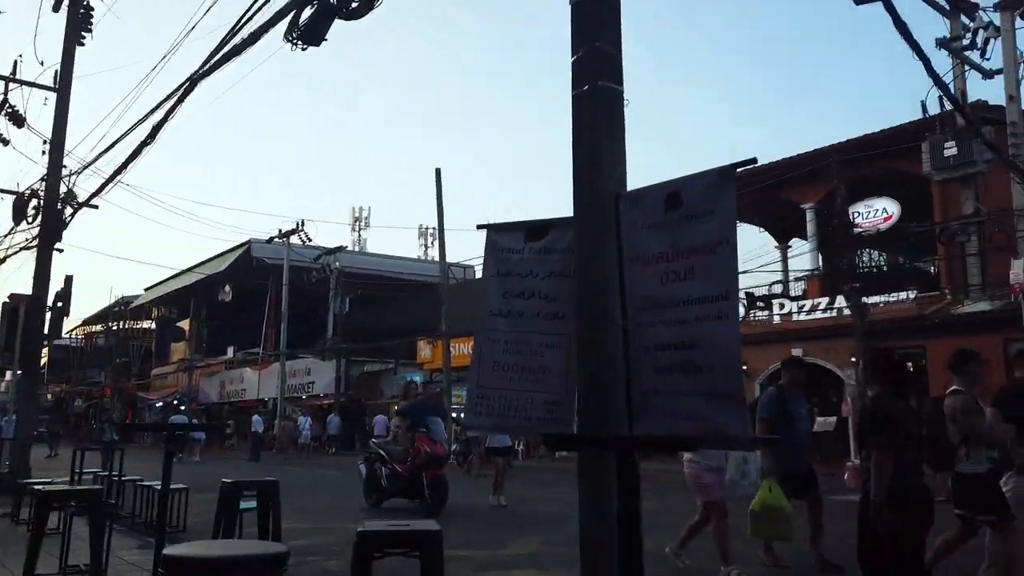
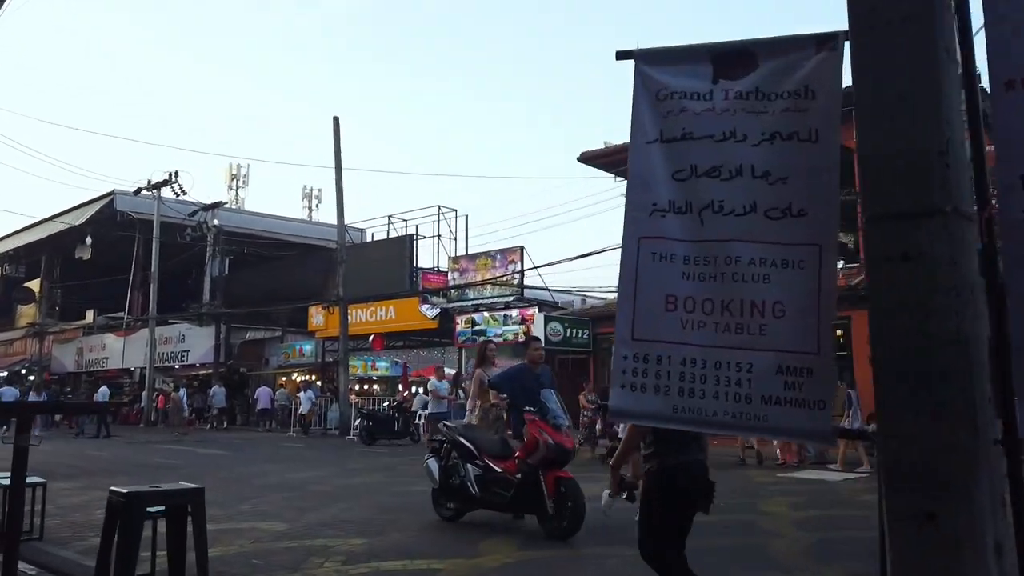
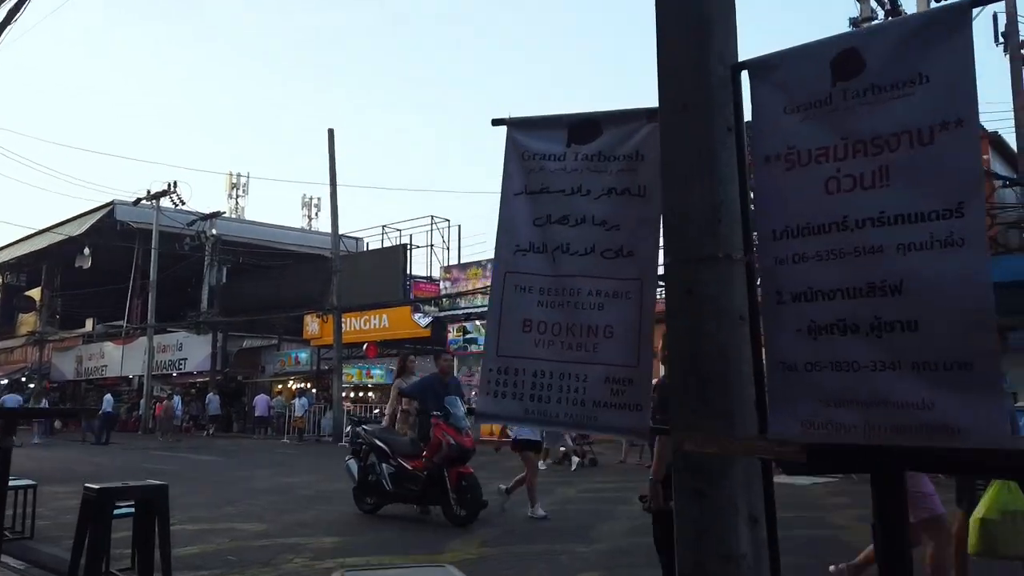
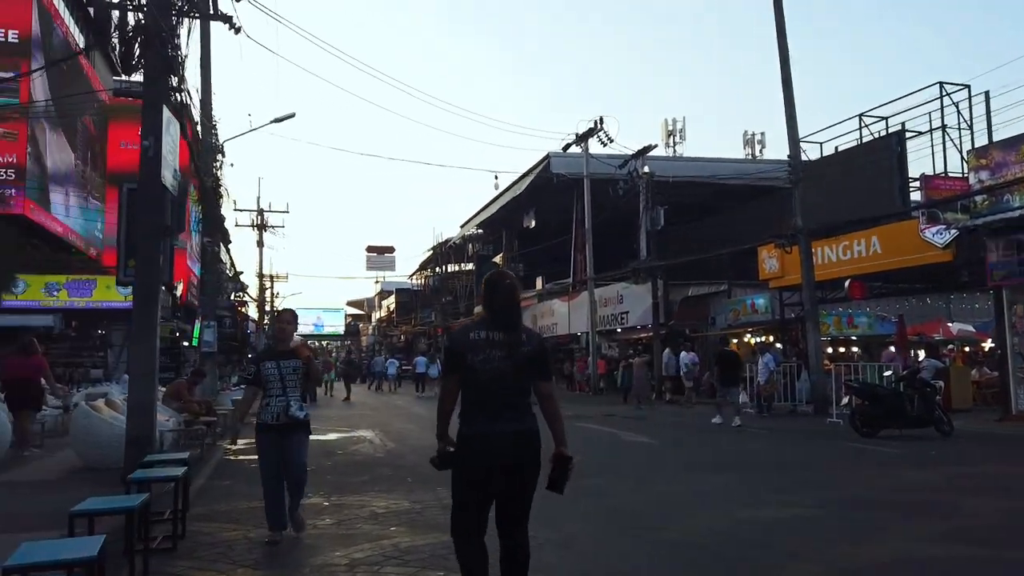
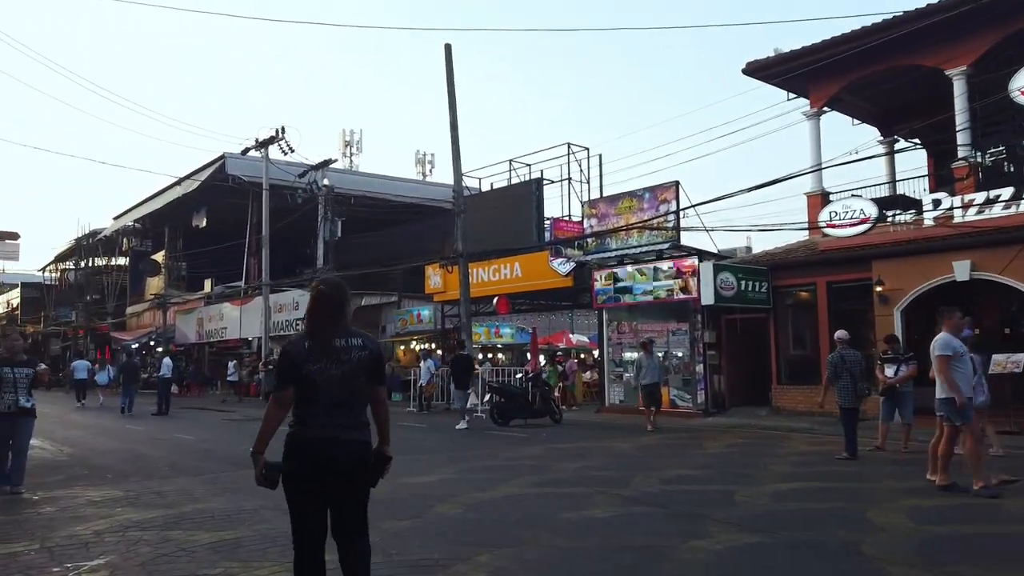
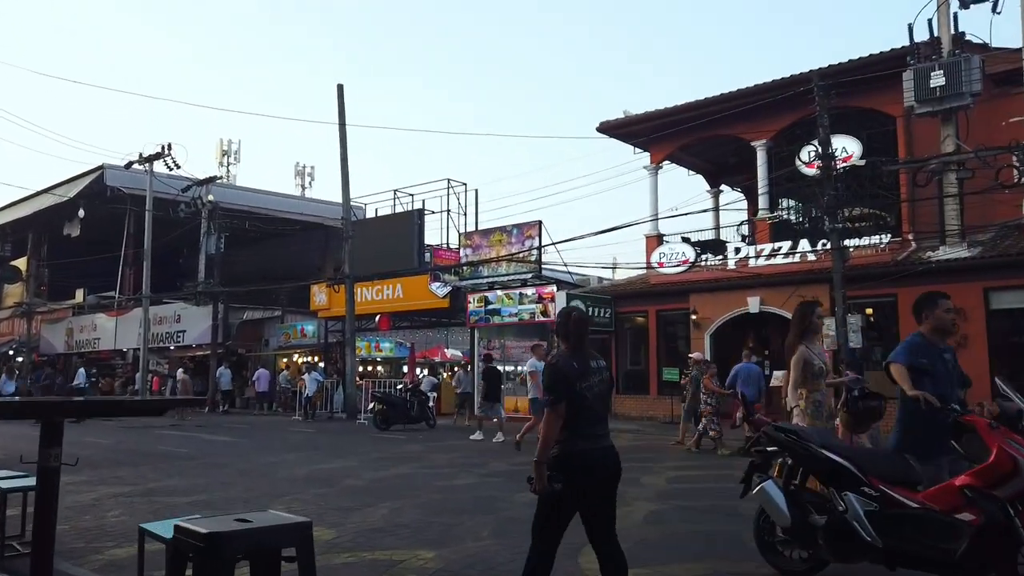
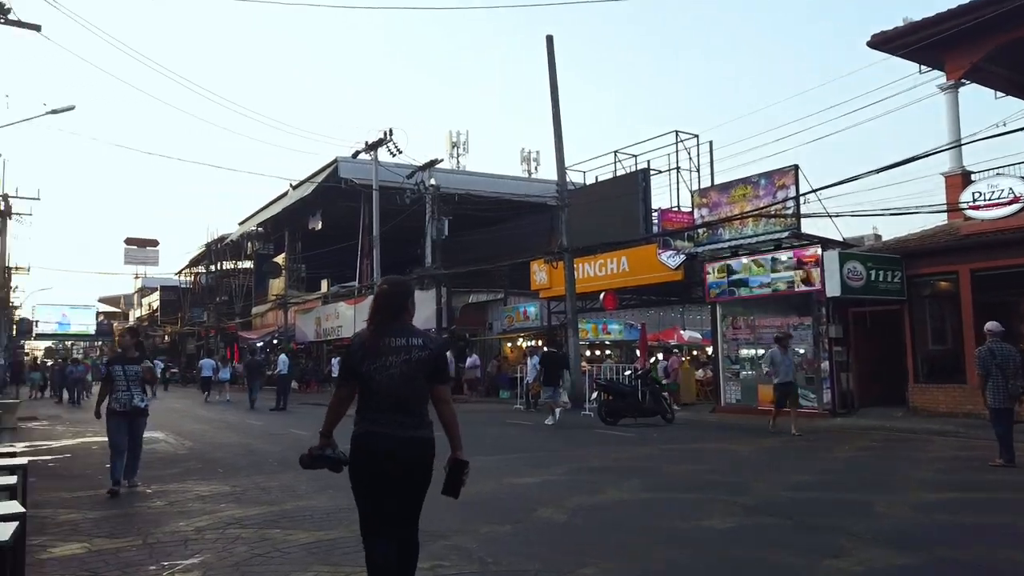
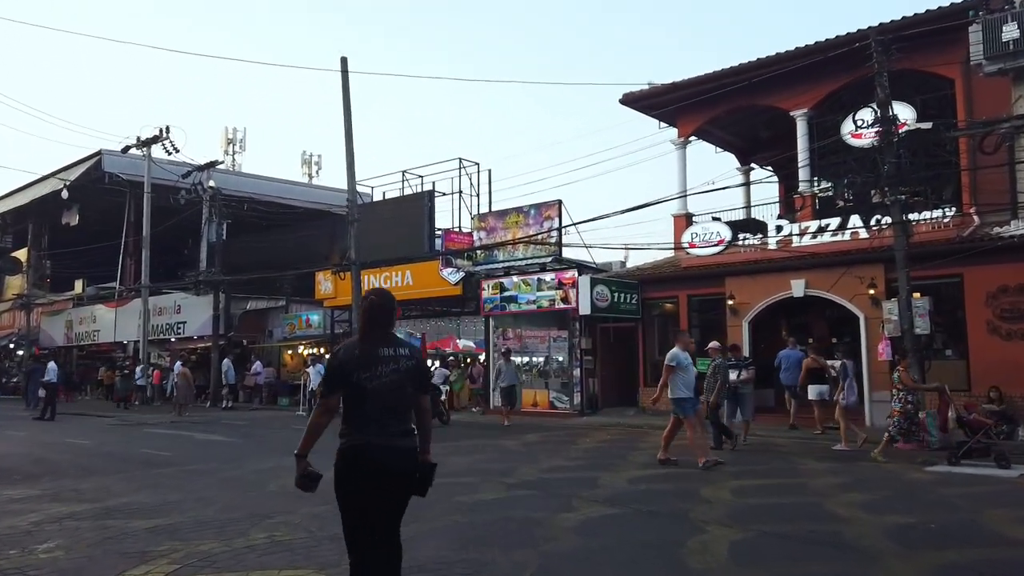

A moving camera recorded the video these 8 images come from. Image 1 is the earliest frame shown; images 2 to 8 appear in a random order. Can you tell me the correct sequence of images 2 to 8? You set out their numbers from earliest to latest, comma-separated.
3, 2, 6, 8, 5, 7, 4
